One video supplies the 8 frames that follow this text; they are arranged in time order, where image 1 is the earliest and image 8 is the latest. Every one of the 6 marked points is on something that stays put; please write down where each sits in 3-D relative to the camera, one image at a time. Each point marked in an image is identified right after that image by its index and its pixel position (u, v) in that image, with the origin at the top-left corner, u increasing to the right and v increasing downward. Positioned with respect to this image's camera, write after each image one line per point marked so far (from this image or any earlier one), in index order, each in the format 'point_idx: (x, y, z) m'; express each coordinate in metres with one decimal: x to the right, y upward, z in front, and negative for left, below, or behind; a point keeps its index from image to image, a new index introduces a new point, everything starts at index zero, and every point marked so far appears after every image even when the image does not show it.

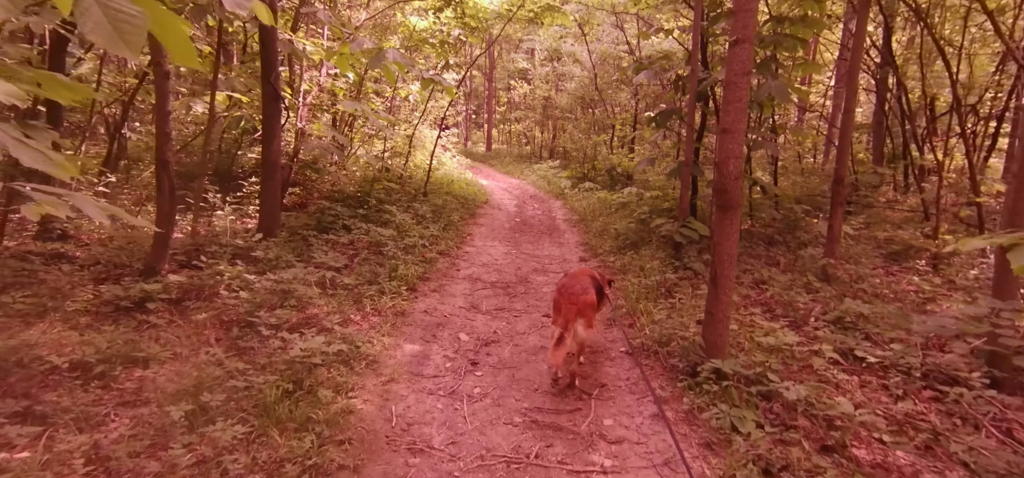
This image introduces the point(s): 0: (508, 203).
0: (-0.1, +0.9, +13.5) m
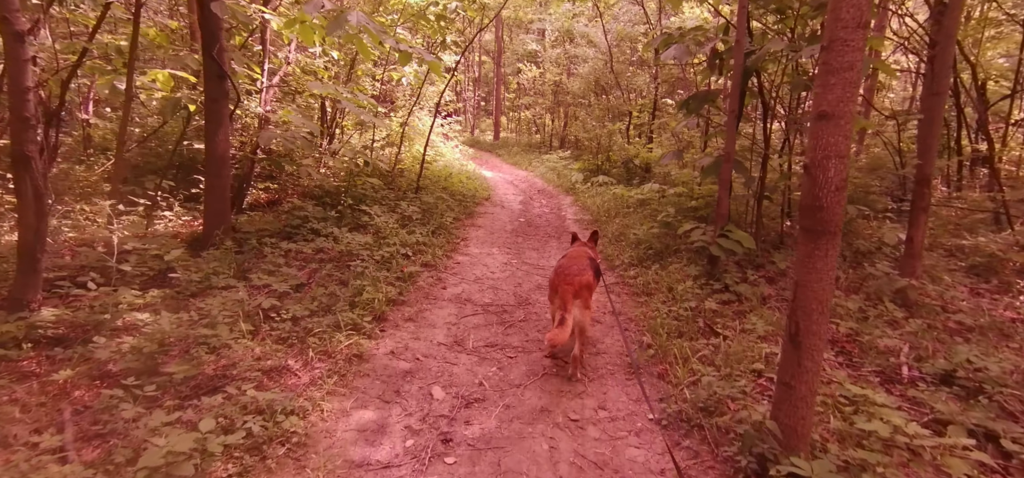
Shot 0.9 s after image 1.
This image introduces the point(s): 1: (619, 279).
0: (0.0, +1.0, +12.2) m
1: (+1.3, -0.5, +6.3) m
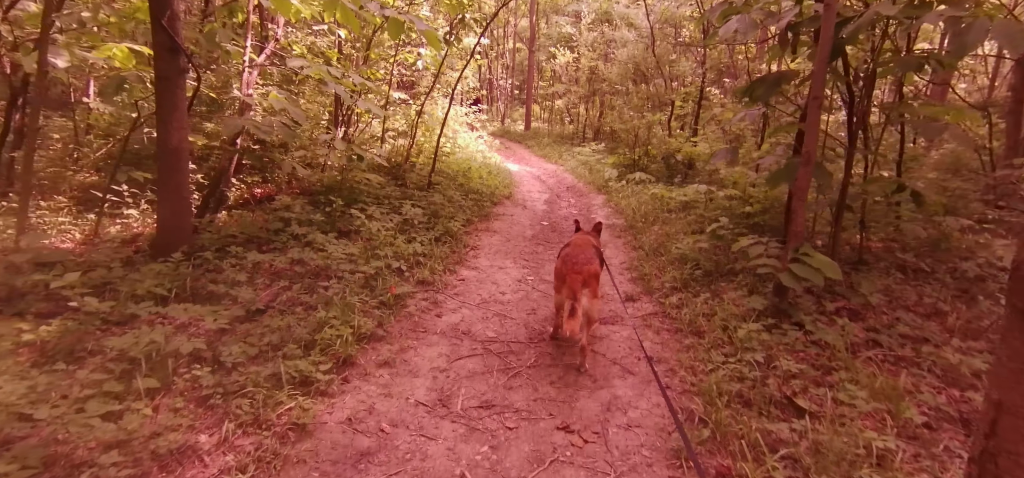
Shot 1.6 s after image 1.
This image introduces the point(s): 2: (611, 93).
0: (+0.5, +0.9, +11.0) m
1: (+1.4, -0.7, +5.1) m
2: (+3.3, +4.9, +17.3) m
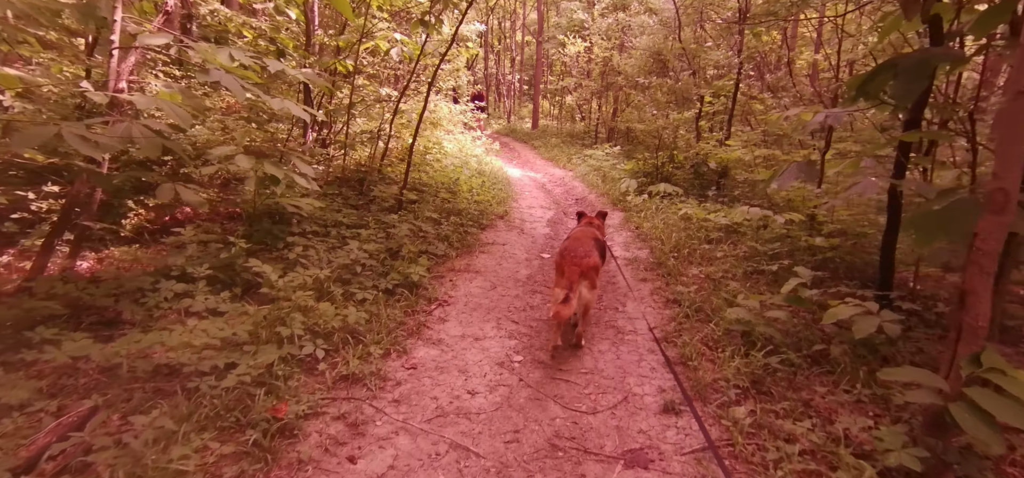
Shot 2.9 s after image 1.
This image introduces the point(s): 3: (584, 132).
0: (+0.5, +0.5, +9.0) m
1: (+1.2, -1.2, +3.1) m
2: (+3.4, +4.5, +15.2) m
3: (+2.8, +4.1, +19.5) m
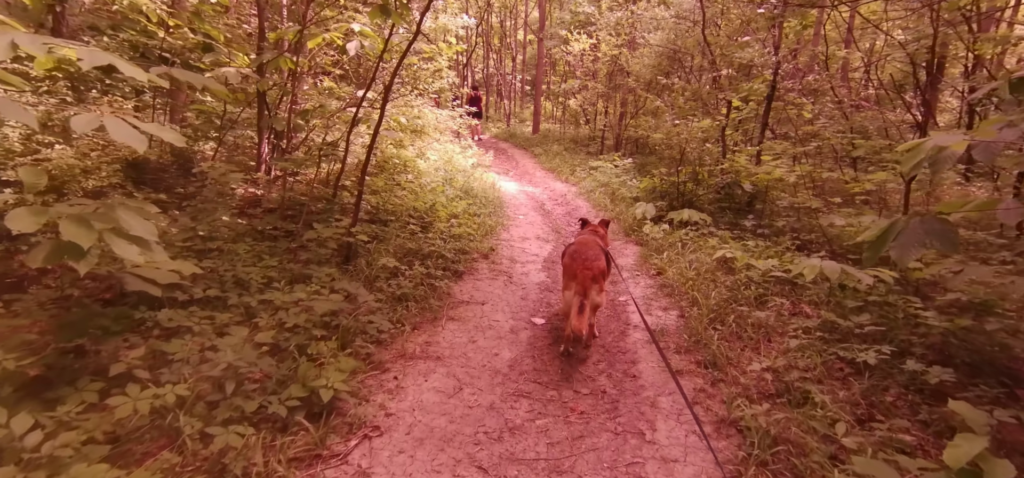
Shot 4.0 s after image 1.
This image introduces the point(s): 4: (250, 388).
0: (+0.3, -0.1, +7.3) m
1: (+1.0, -1.8, +1.3) m
2: (+3.3, +3.9, +13.4) m
3: (+2.7, +3.5, +17.8) m
4: (-1.6, -0.8, +3.1) m
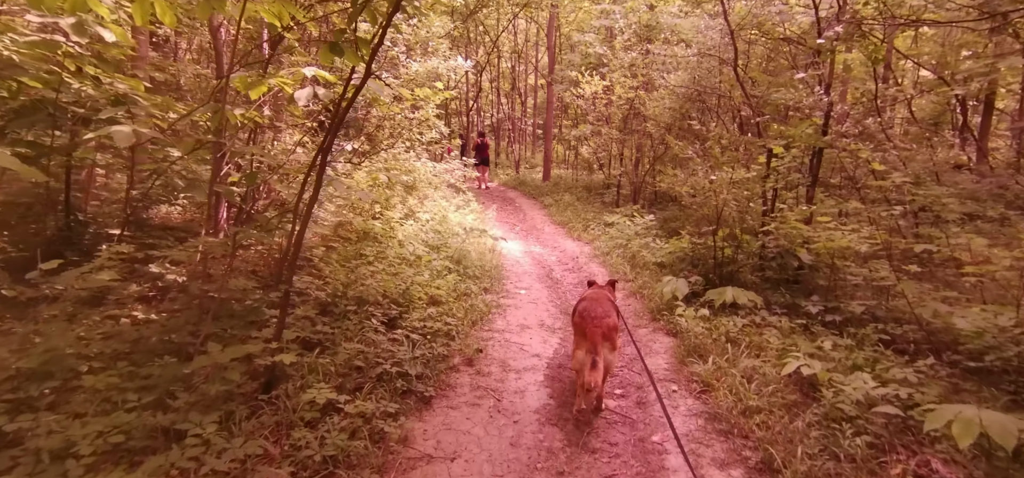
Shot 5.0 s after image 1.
0: (+0.3, -1.1, +5.6) m
1: (+0.8, -2.3, -0.5) m
2: (+3.4, +2.4, +12.0) m
3: (+2.9, +1.7, +16.3) m
4: (-1.8, -1.6, +1.5) m
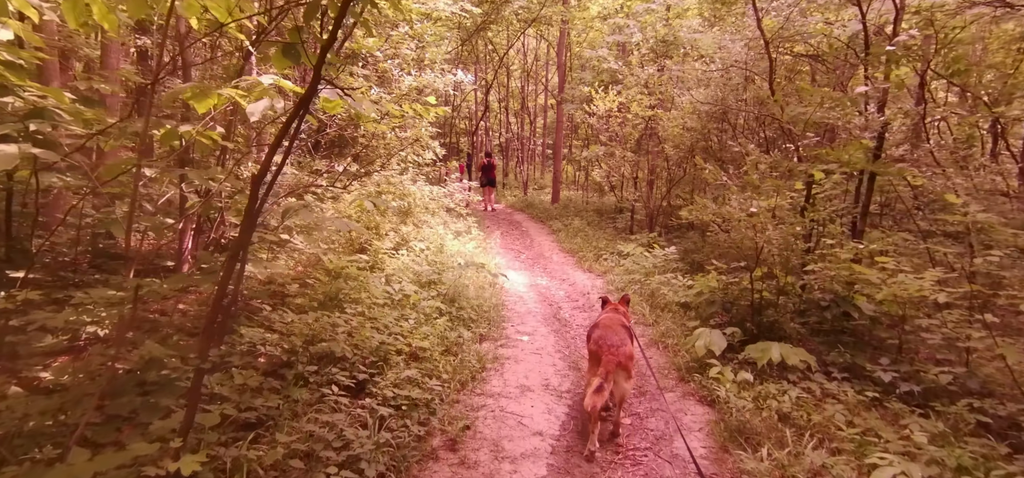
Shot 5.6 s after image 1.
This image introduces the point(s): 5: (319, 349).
0: (+0.2, -1.5, +4.6) m
1: (+0.7, -2.5, -1.6) m
2: (+3.5, +1.7, +11.0) m
3: (+3.1, +0.8, +15.3) m
4: (-1.9, -1.8, +0.5) m
5: (-1.7, -0.9, +4.6) m
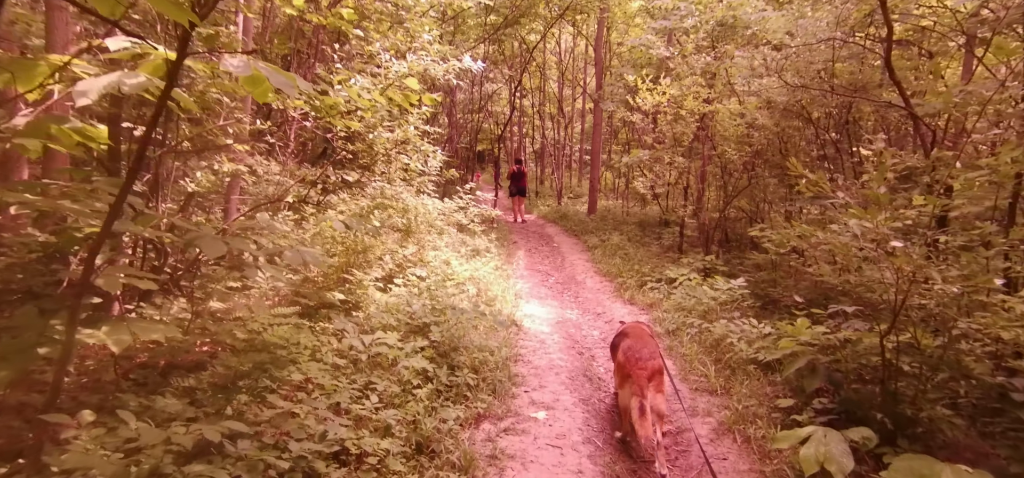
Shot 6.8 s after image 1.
0: (+0.2, -1.9, +2.7) m
1: (+0.2, -2.7, -3.5) m
2: (+4.0, +1.3, +8.9) m
3: (+3.9, +0.4, +13.2) m
4: (-2.2, -2.0, -1.2) m
5: (-1.7, -1.2, +2.9) m
